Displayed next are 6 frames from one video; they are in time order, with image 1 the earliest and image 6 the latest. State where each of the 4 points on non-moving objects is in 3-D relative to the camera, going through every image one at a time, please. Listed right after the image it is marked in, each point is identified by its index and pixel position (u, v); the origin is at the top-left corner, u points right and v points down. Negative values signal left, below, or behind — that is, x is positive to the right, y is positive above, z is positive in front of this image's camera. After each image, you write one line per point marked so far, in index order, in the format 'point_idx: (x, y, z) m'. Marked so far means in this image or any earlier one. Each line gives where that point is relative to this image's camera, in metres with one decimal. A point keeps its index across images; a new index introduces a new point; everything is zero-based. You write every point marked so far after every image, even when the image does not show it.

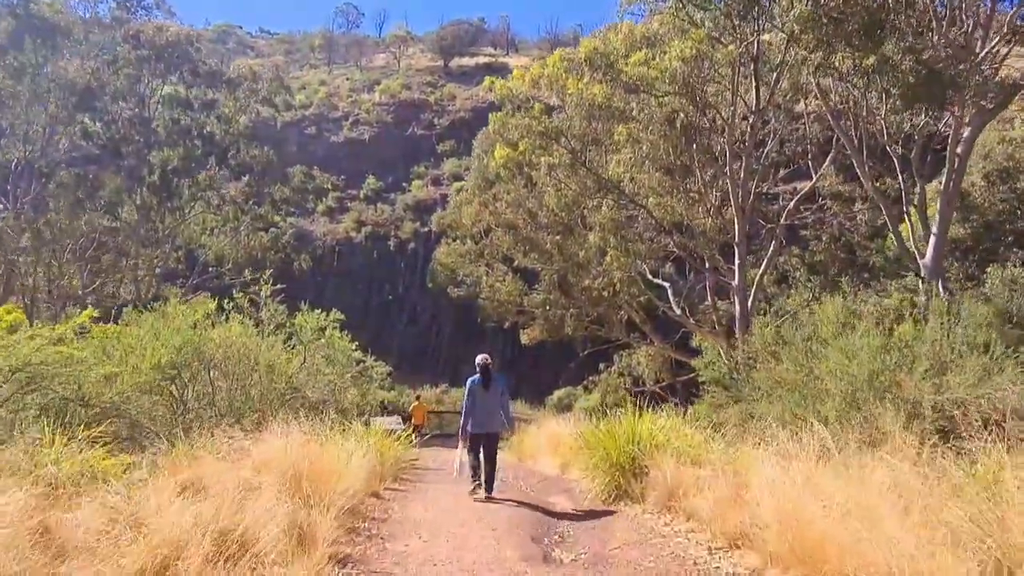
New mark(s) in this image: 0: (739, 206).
0: (+5.5, +2.0, +17.4) m
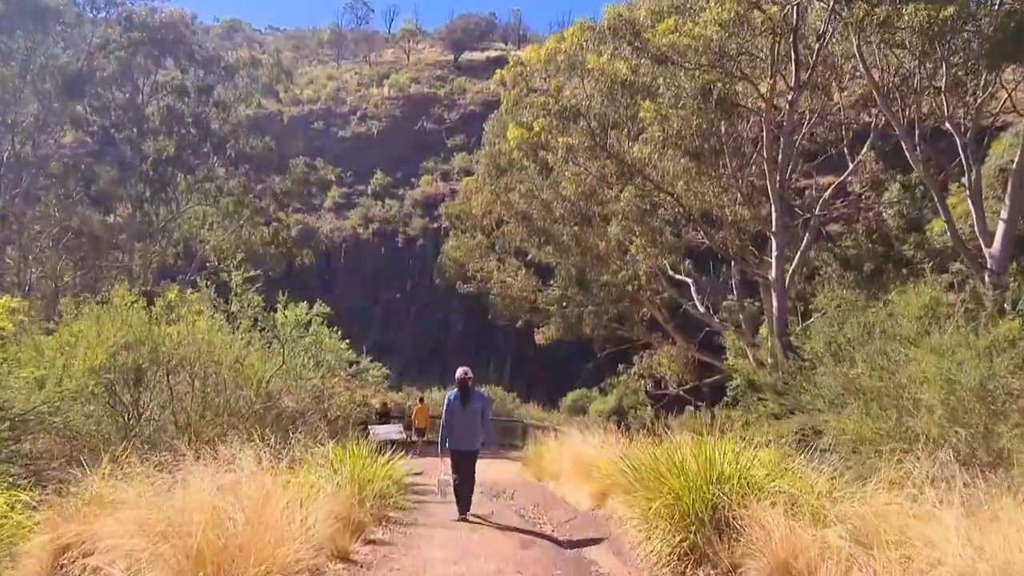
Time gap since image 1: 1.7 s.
0: (+5.8, +2.1, +15.8) m
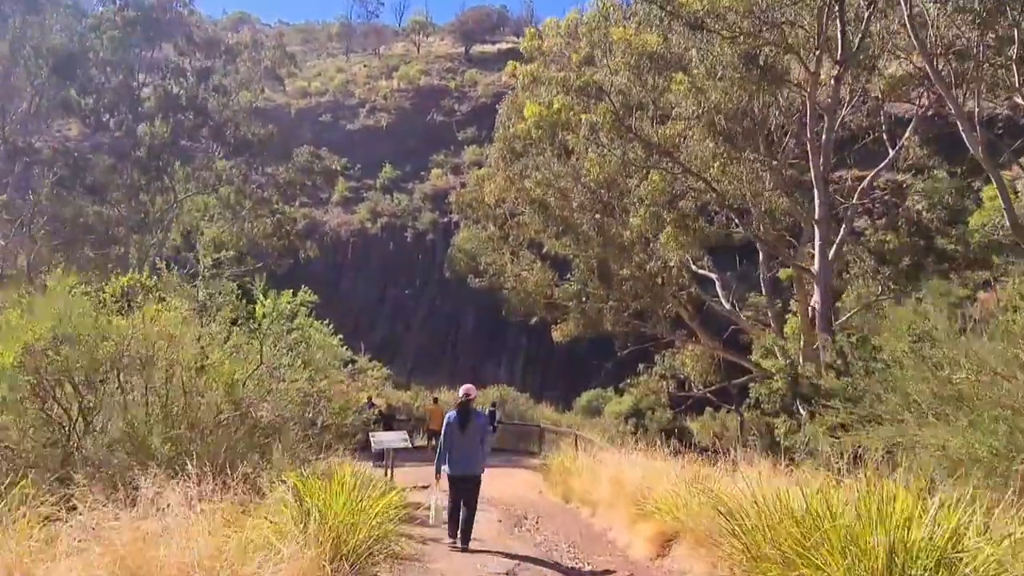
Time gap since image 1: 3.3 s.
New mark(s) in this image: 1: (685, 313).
0: (+6.1, +2.2, +14.4) m
1: (+4.4, -0.6, +18.7) m
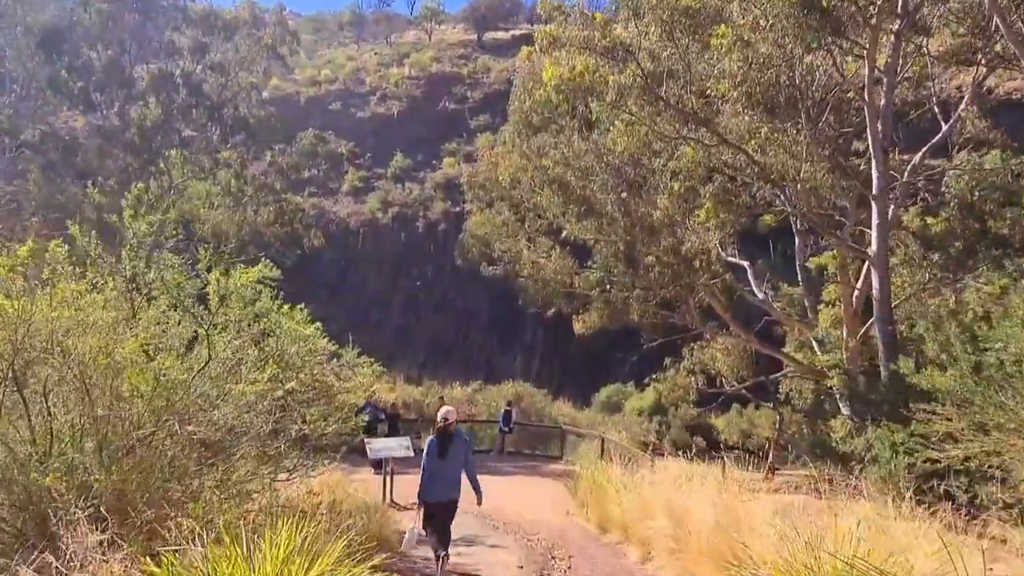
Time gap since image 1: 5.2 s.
0: (+6.4, +2.5, +12.7) m
1: (+4.8, -0.3, +17.0) m
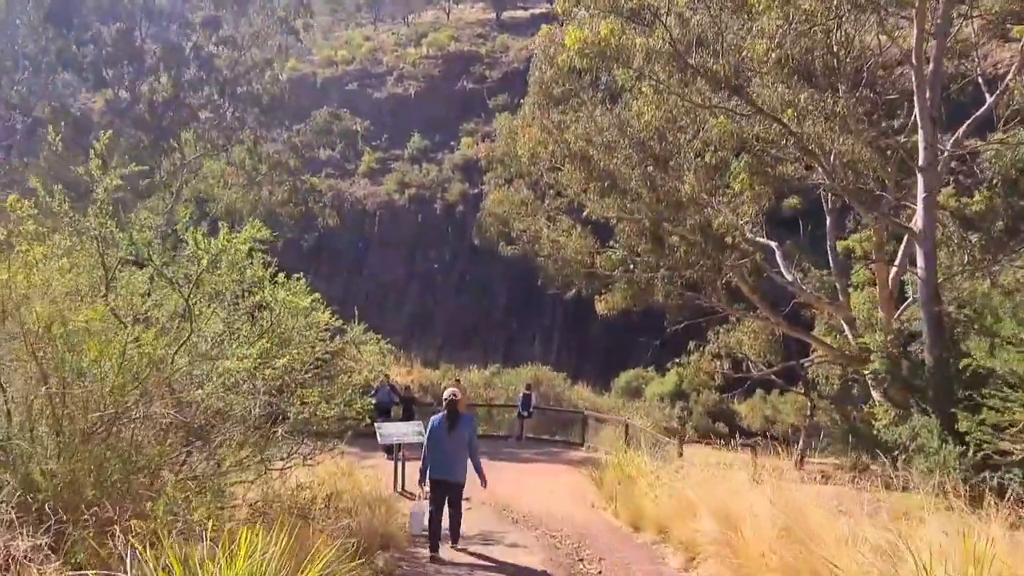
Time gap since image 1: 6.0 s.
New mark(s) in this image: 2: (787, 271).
0: (+6.8, +2.9, +11.9) m
1: (+5.3, +0.1, +16.3) m
2: (+6.9, +0.5, +18.2) m
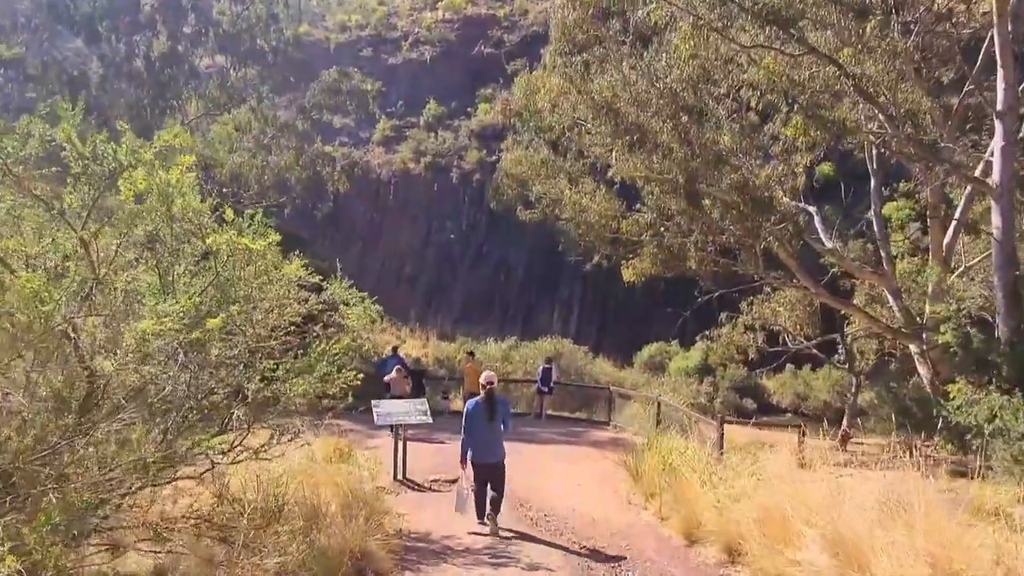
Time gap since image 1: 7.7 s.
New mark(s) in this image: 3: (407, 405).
0: (+7.0, +3.4, +10.4) m
1: (+5.7, +0.8, +14.9) m
2: (+7.4, +1.2, +16.7) m
3: (-1.1, -1.2, +7.8) m
